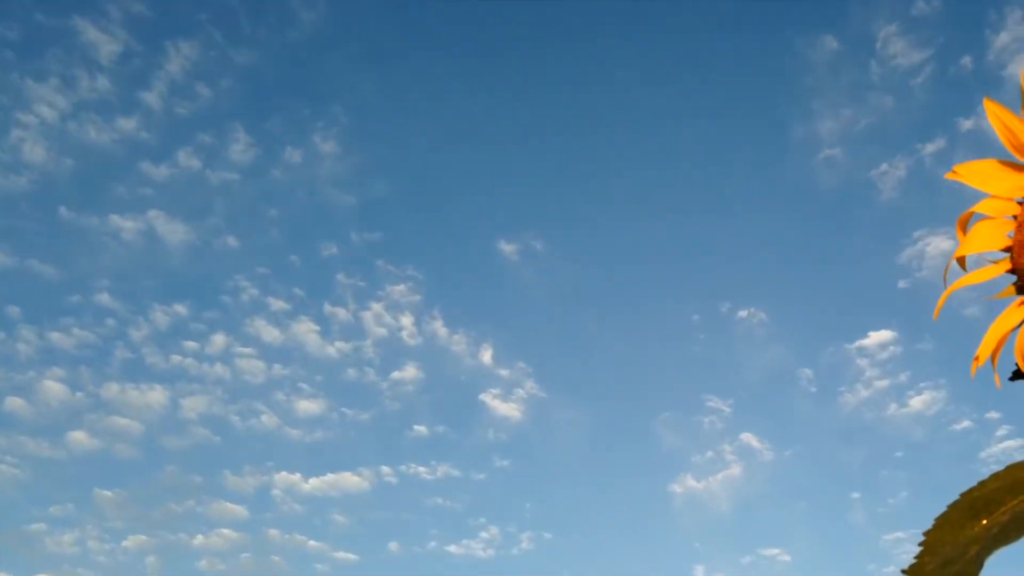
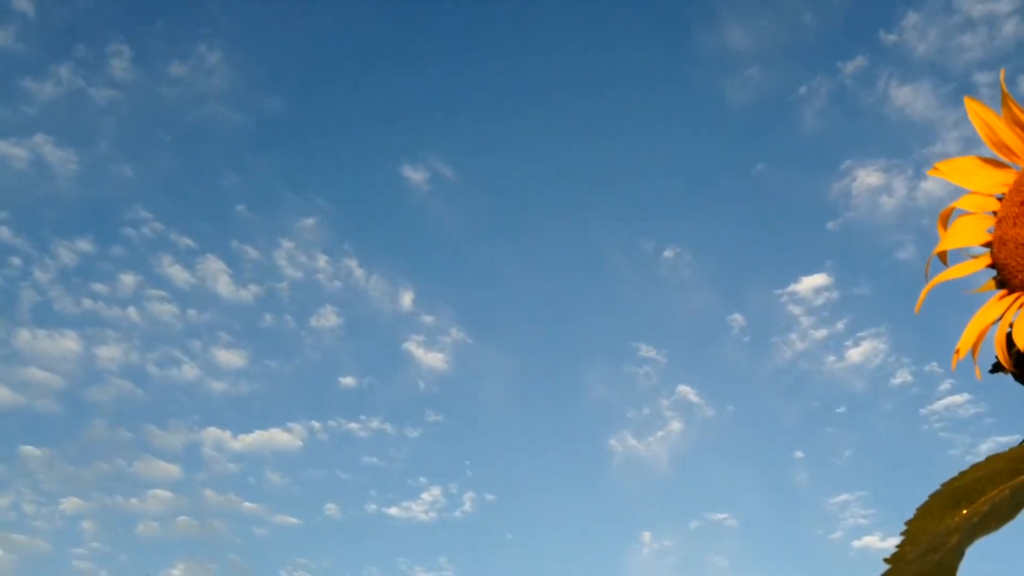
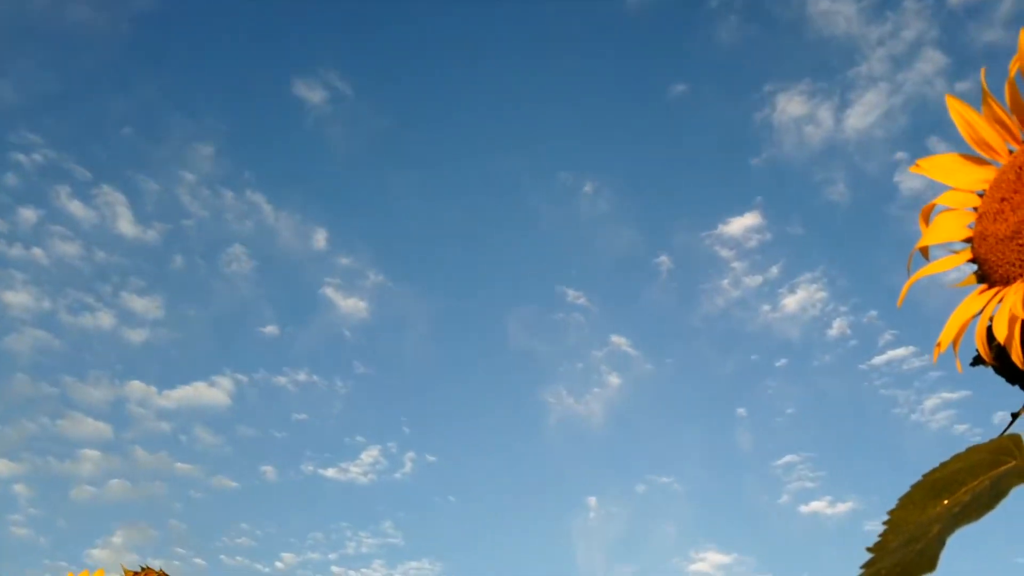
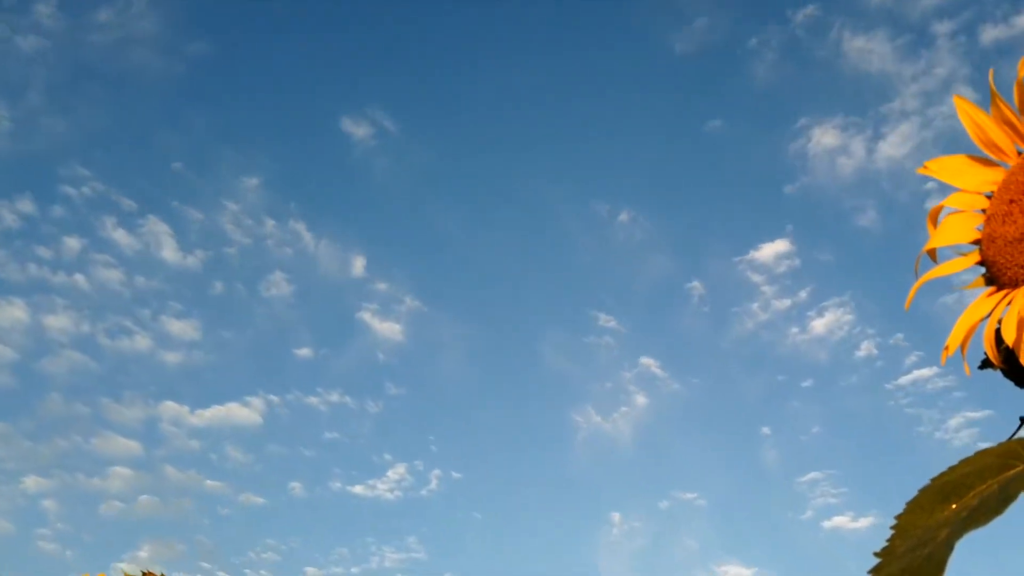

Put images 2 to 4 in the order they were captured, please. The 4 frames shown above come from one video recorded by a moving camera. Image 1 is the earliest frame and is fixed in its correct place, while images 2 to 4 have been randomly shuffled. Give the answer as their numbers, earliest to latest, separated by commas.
2, 4, 3
